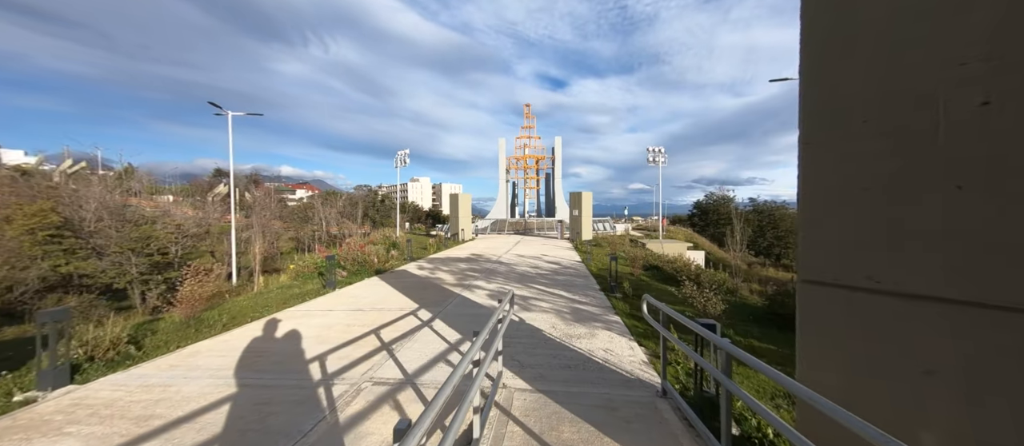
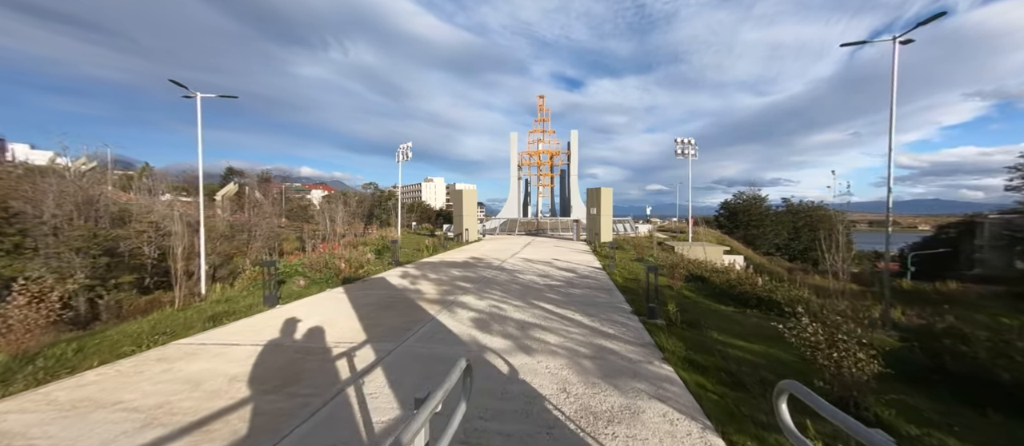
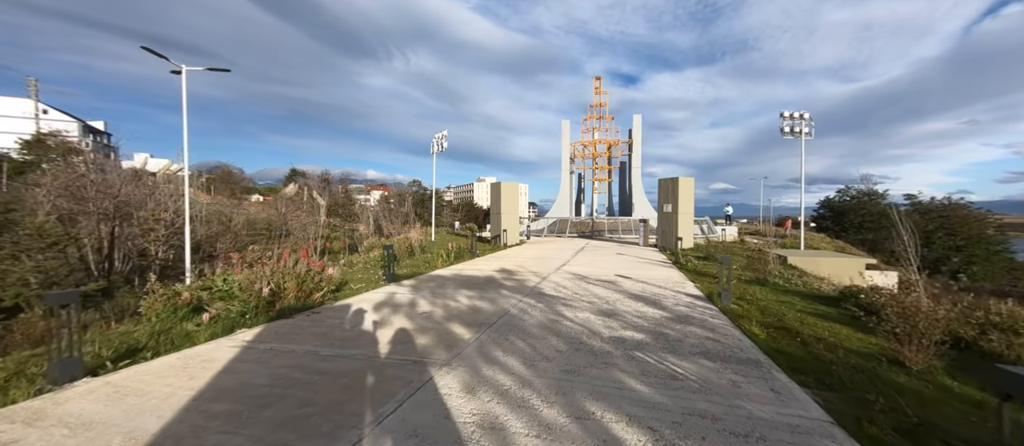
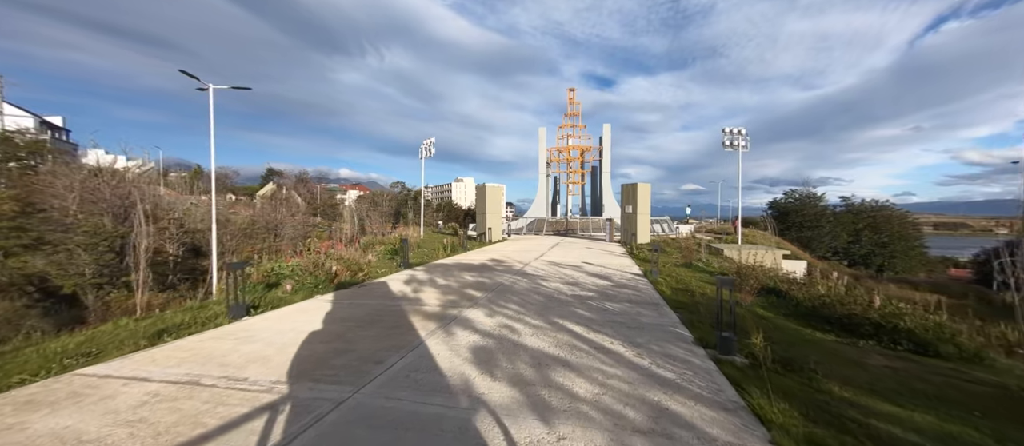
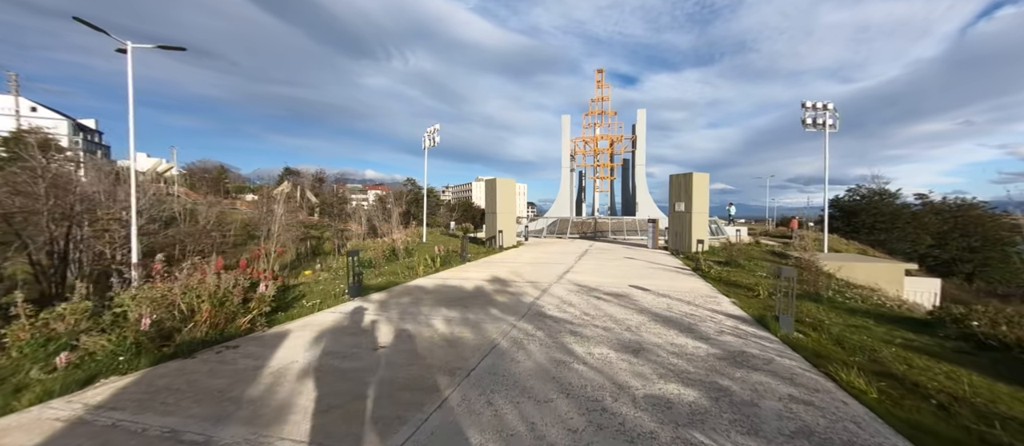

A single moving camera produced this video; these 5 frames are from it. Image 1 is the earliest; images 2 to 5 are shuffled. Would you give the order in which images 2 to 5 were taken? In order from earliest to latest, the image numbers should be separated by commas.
2, 4, 3, 5
